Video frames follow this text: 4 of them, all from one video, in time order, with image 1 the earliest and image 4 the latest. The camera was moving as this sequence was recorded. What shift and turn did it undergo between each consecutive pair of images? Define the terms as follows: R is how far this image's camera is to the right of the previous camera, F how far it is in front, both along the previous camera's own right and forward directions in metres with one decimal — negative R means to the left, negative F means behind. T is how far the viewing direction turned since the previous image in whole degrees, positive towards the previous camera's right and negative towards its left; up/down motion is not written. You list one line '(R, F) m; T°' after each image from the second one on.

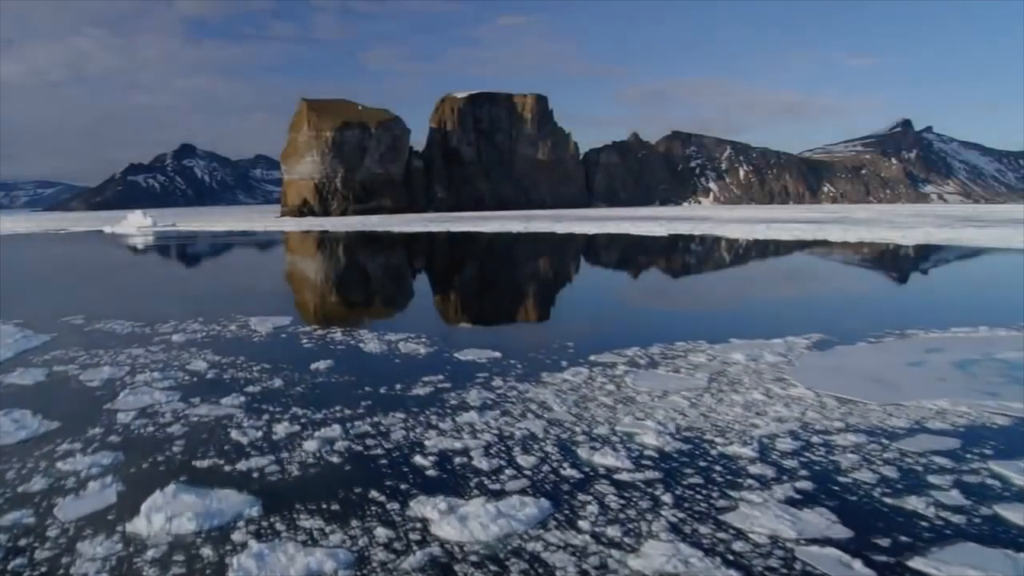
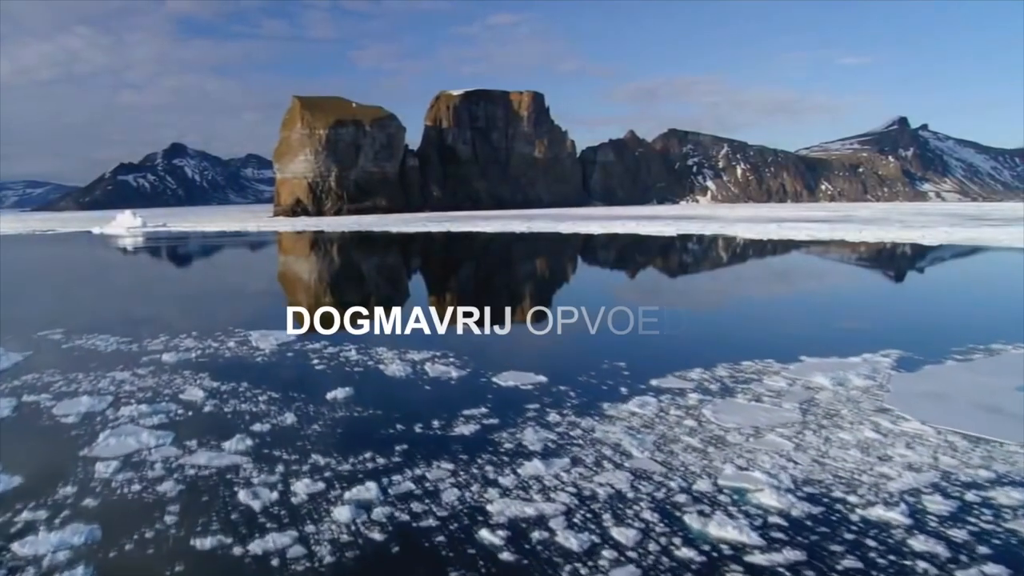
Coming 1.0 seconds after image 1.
(-0.6, +1.2) m; +1°
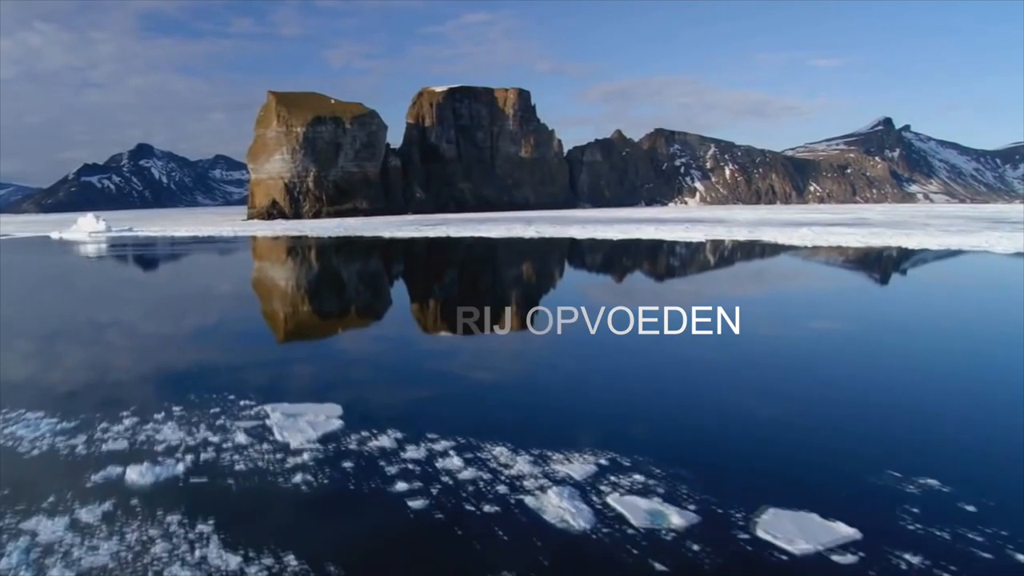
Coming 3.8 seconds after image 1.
(-1.8, +3.4) m; +2°
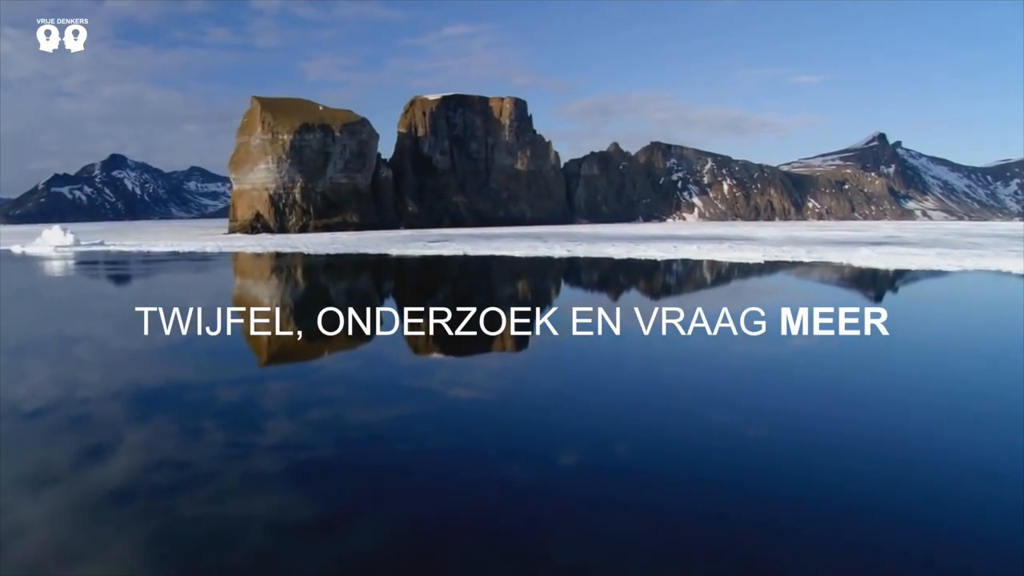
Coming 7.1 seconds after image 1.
(-2.1, +3.6) m; +2°
